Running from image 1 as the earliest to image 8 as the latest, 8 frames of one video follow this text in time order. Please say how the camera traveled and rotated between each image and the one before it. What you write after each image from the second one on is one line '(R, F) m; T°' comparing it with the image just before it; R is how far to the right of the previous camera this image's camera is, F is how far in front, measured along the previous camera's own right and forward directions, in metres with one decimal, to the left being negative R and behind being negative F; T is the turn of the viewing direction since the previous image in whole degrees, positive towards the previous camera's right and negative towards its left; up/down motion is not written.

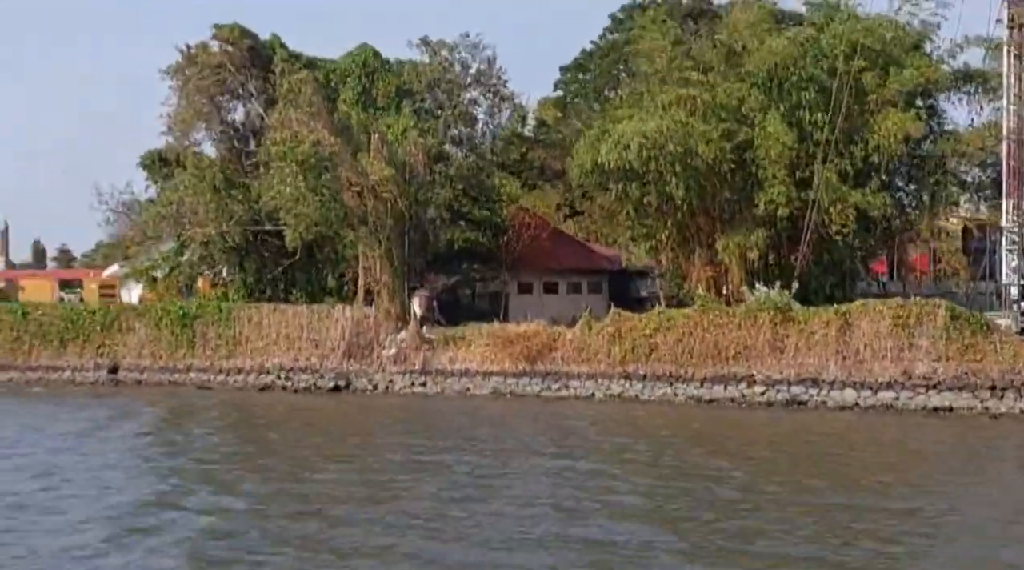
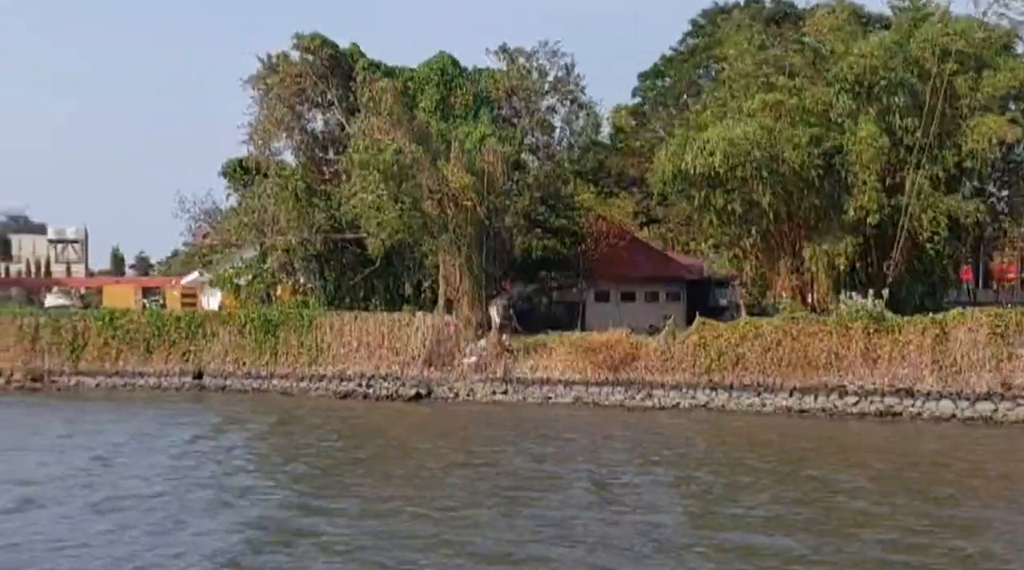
(-0.4, +0.3) m; -3°
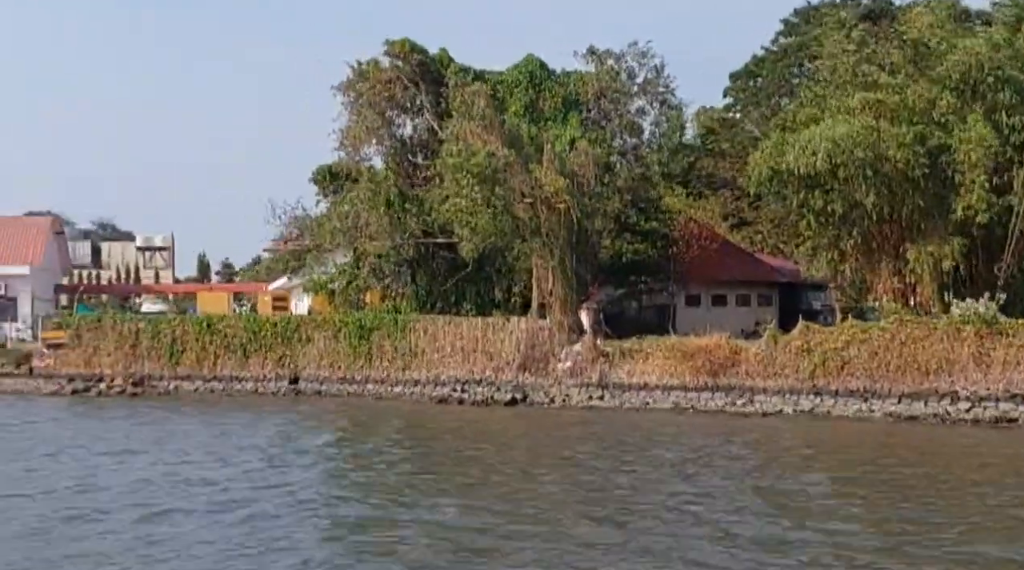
(-0.5, +0.3) m; -3°
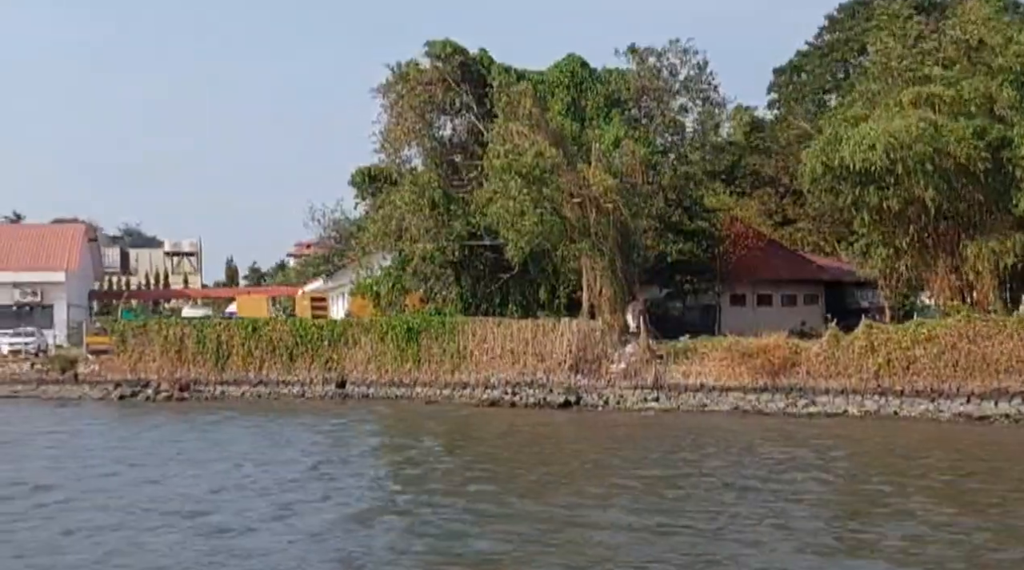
(-0.8, +0.5) m; -1°
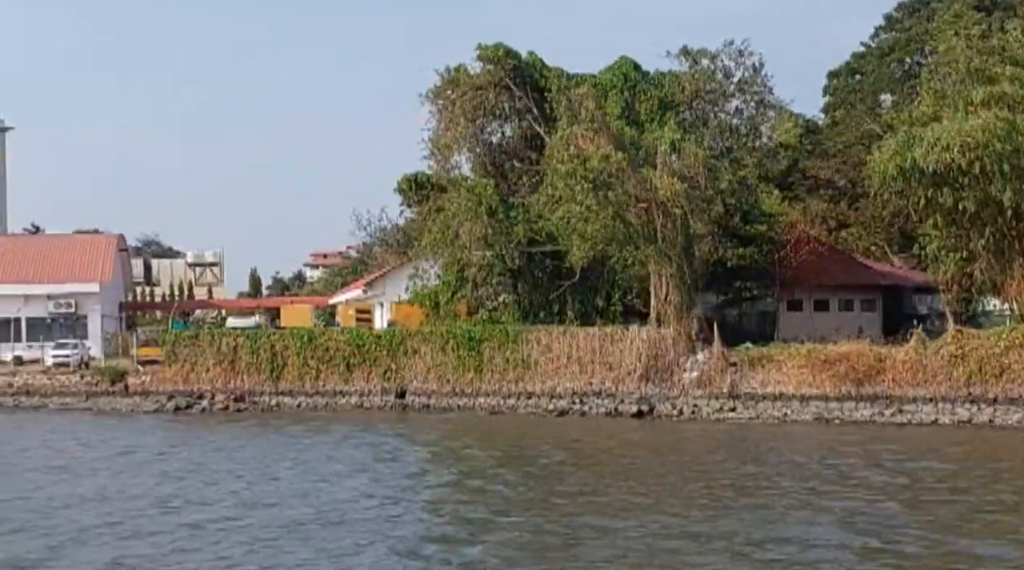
(-1.5, +1.0) m; -1°
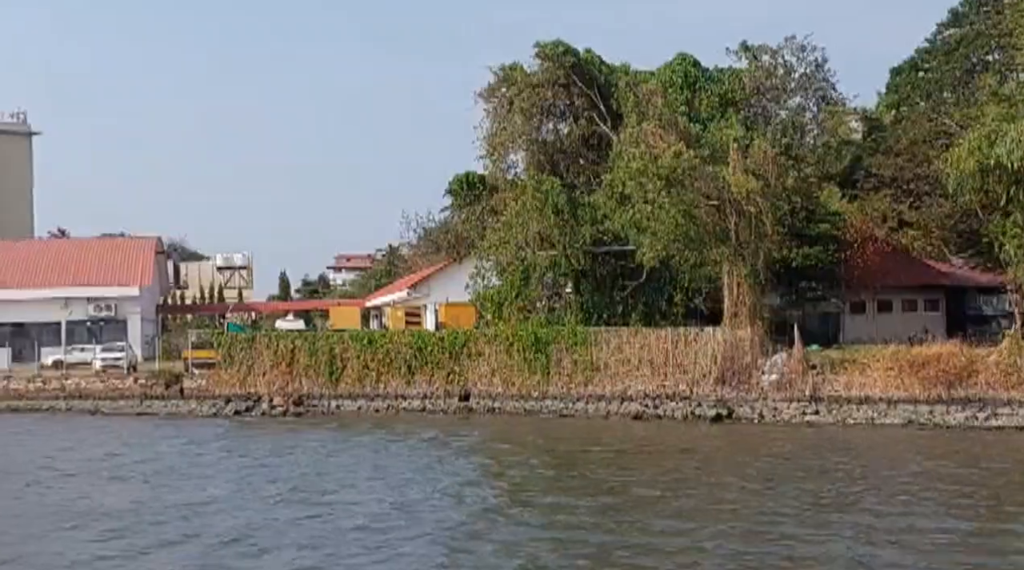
(-1.4, +1.0) m; -1°
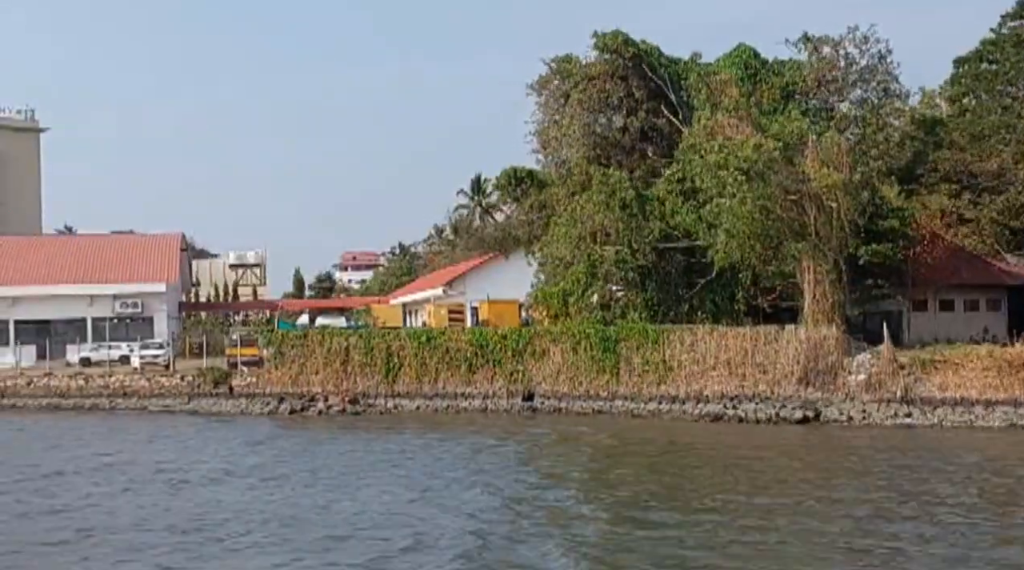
(-1.9, +1.4) m; 0°
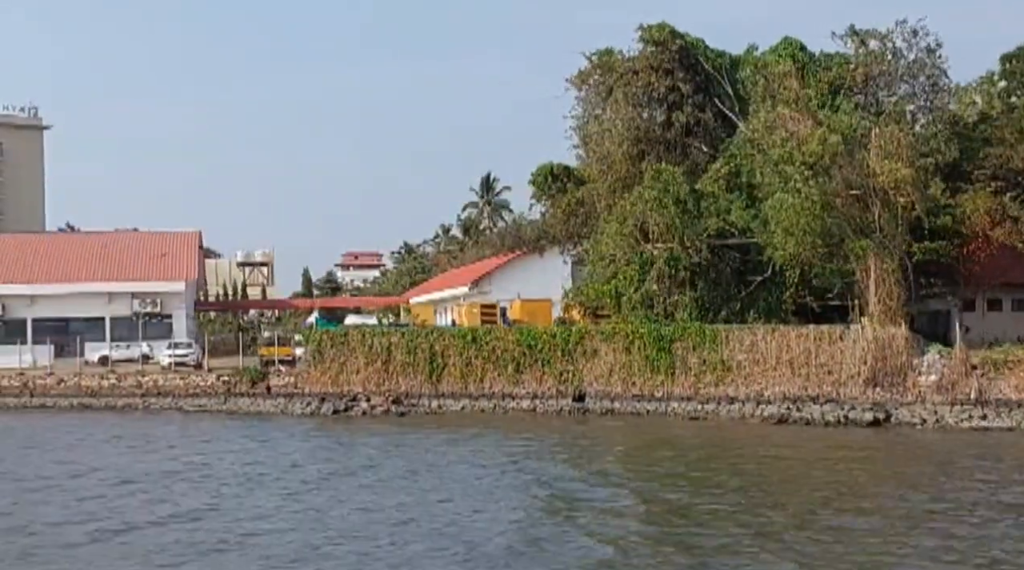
(-1.5, +1.1) m; 0°
